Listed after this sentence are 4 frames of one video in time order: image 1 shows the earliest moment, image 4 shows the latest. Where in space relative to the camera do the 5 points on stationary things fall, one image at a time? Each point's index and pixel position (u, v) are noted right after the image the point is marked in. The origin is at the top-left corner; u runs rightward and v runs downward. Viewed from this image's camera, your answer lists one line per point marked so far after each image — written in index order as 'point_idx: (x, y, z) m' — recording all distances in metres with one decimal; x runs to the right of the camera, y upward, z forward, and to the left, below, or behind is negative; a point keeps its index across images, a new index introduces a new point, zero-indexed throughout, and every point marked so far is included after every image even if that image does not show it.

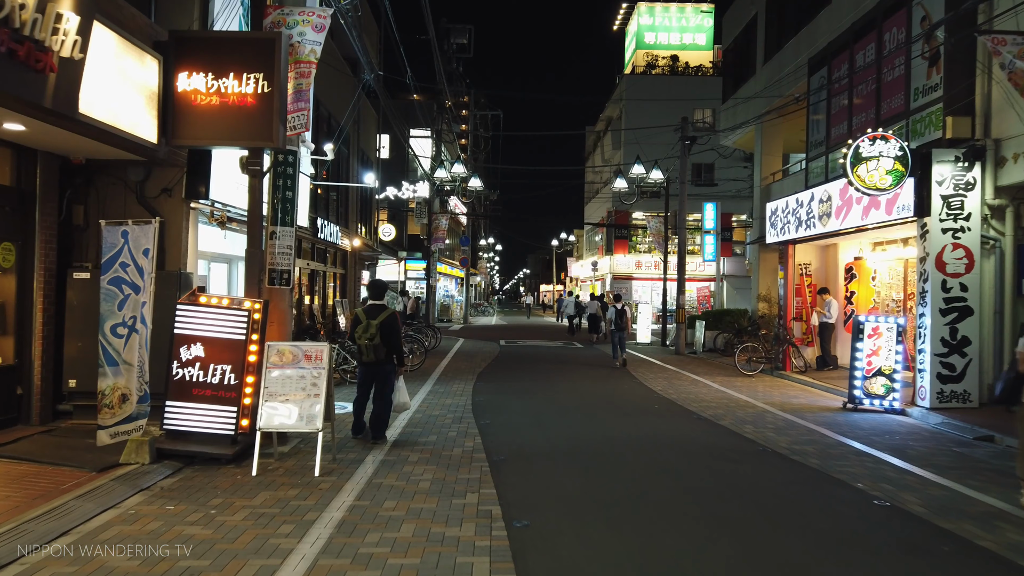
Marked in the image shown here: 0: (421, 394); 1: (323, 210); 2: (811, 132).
0: (-1.5, -1.7, +11.8) m
1: (-5.1, +2.1, +19.1) m
2: (+6.7, +3.5, +16.2) m
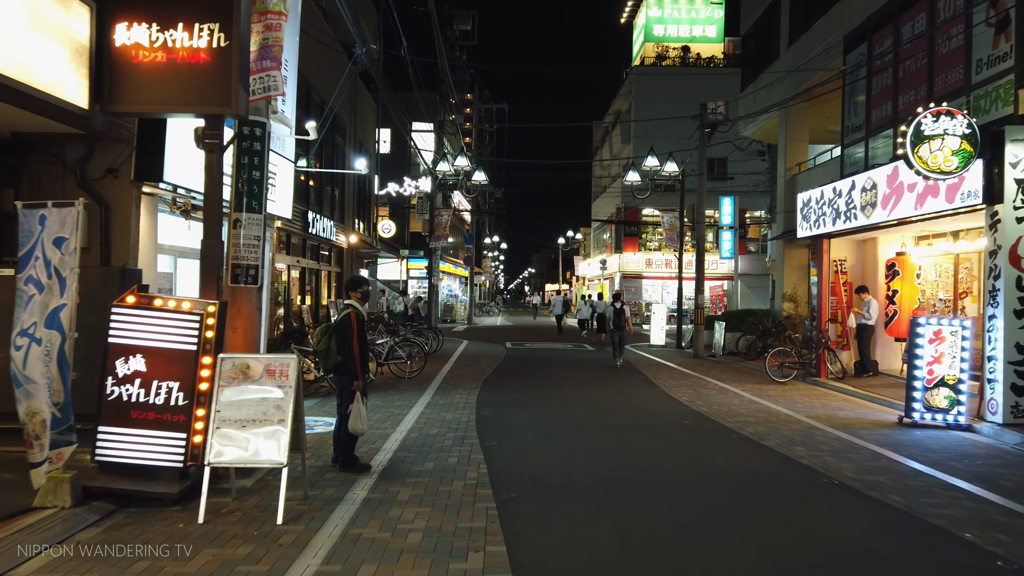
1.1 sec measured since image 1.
0: (-1.4, -1.7, +10.4) m
1: (-4.9, +2.1, +17.7) m
2: (+6.9, +3.6, +14.8) m
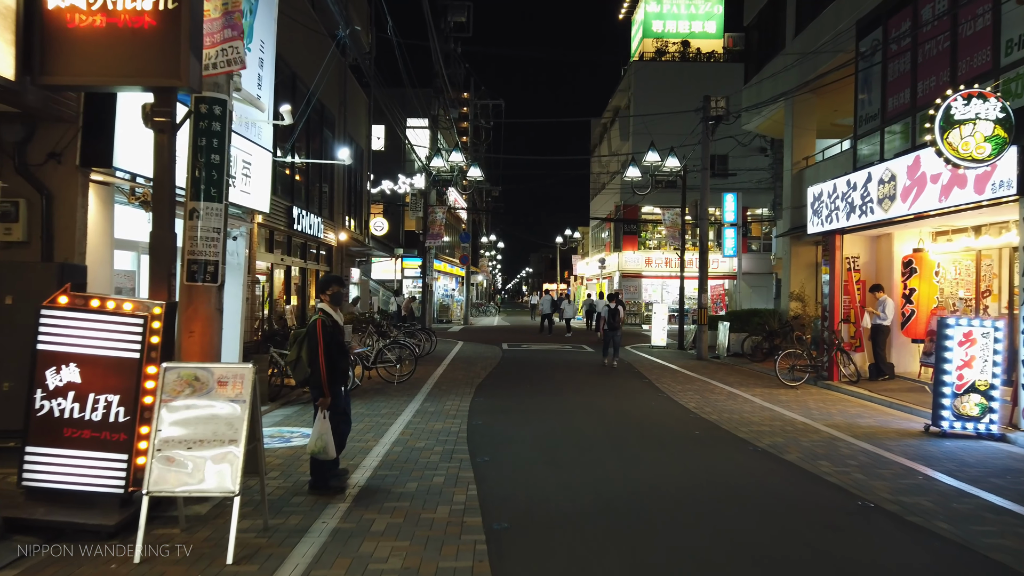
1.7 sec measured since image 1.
0: (-1.4, -1.7, +9.7) m
1: (-5.0, +2.1, +16.9) m
2: (+6.8, +3.6, +14.1) m
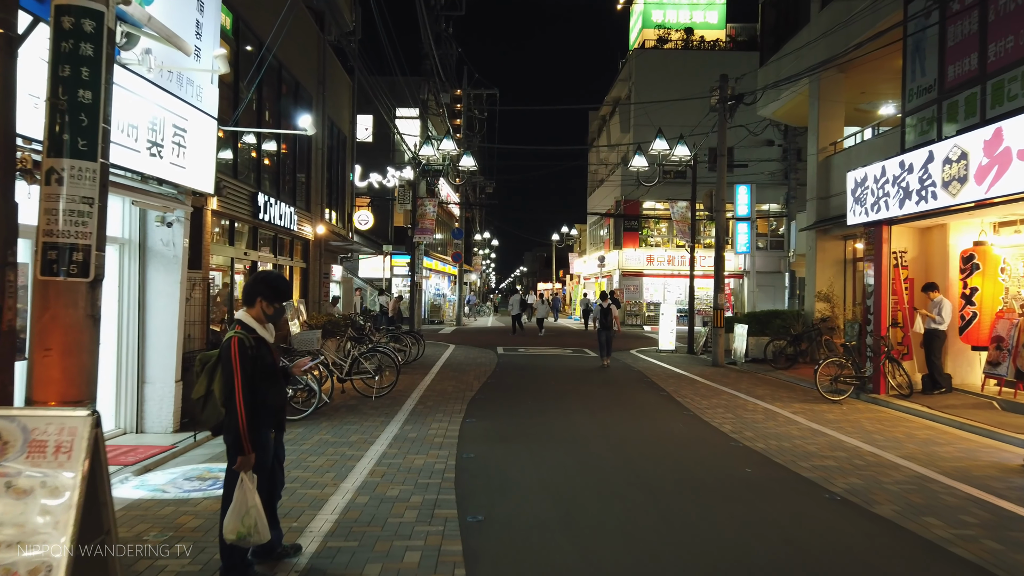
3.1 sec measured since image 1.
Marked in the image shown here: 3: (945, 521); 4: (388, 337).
0: (-1.4, -1.7, +7.8) m
1: (-5.1, +2.1, +15.0) m
2: (+6.8, +3.6, +12.2) m
3: (+3.3, -1.8, +5.4) m
4: (-2.7, -1.1, +15.4) m
